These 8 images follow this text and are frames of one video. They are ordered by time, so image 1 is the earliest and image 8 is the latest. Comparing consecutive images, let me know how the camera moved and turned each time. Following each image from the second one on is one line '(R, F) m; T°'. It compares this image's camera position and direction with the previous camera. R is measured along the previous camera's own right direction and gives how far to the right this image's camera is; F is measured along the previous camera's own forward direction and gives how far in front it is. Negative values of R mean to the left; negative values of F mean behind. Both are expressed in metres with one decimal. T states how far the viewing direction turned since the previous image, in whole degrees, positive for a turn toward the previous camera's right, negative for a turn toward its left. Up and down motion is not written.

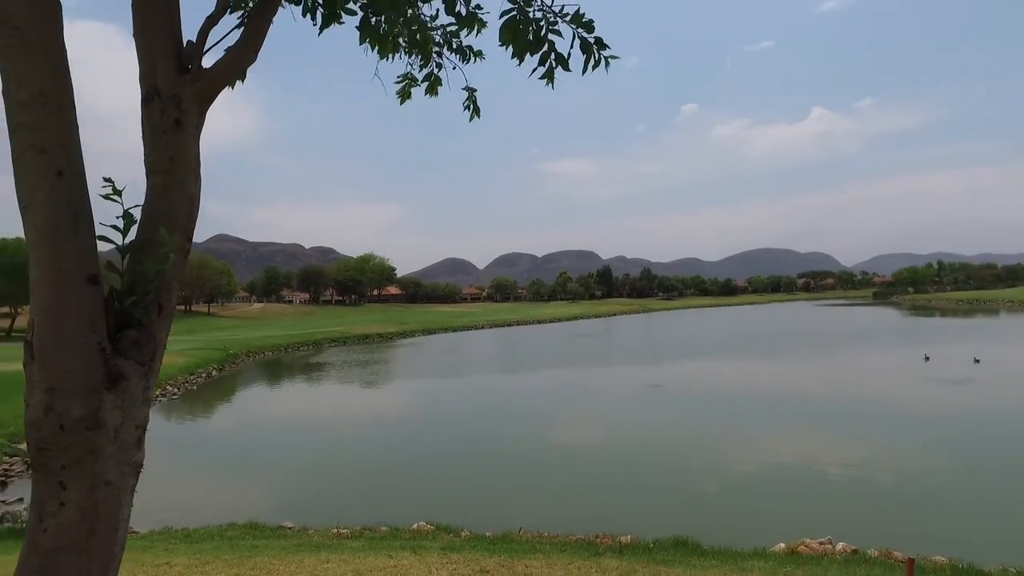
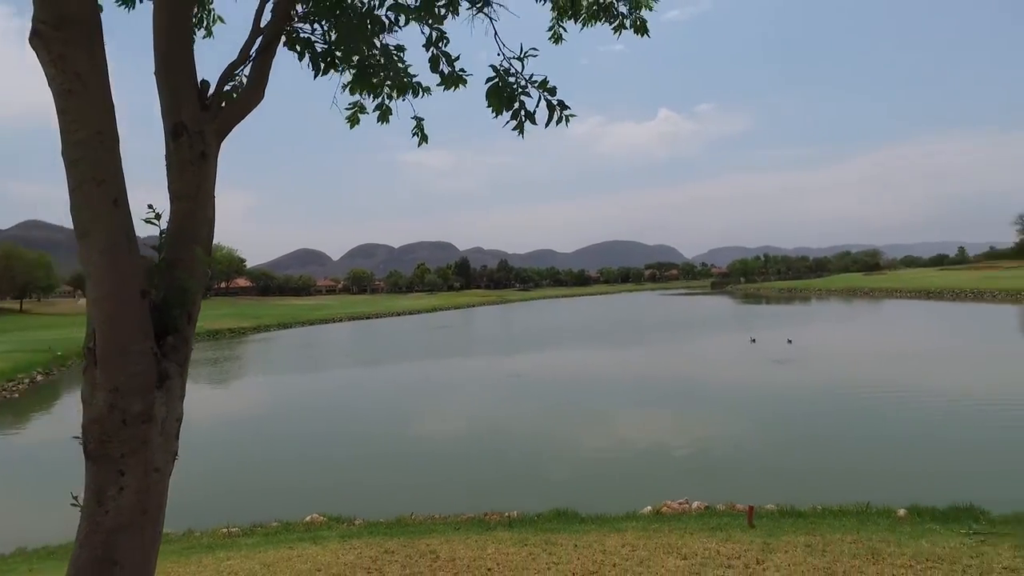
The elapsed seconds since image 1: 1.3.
(-0.5, -0.6) m; +12°
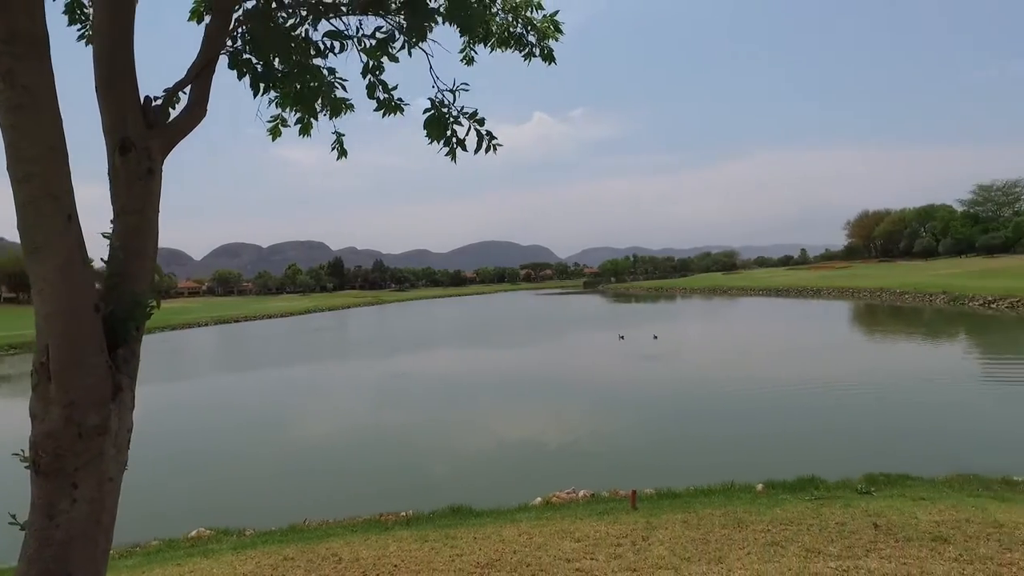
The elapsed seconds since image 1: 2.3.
(-0.3, -0.3) m; +10°
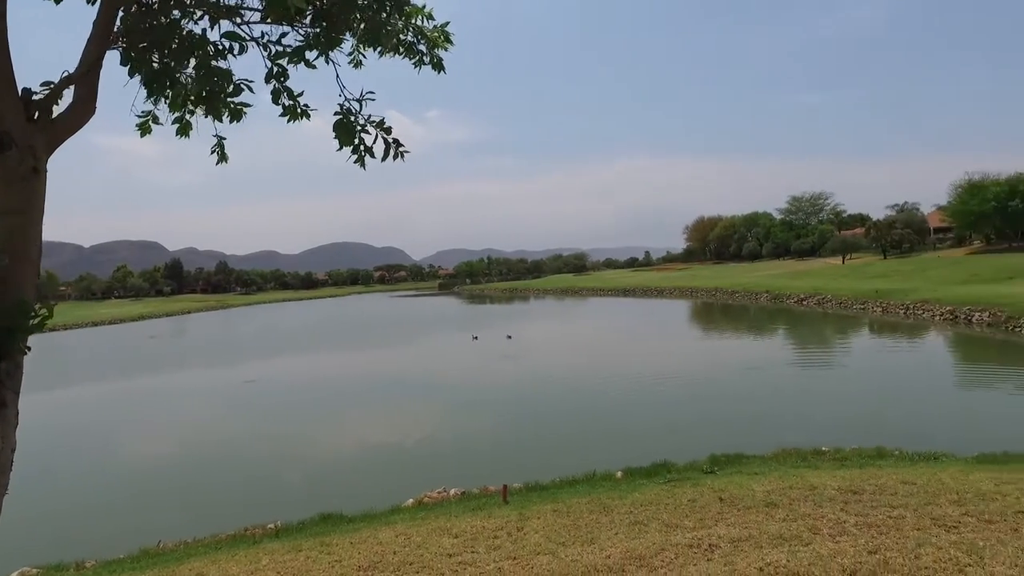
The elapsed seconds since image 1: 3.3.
(-0.2, -0.2) m; +12°
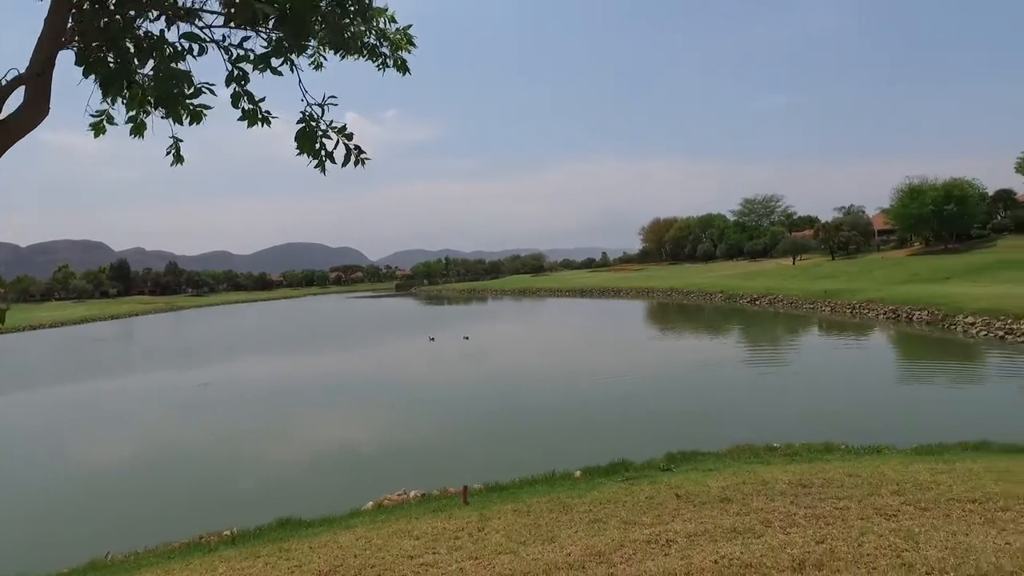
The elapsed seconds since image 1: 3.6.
(+0.4, +1.8) m; -32°
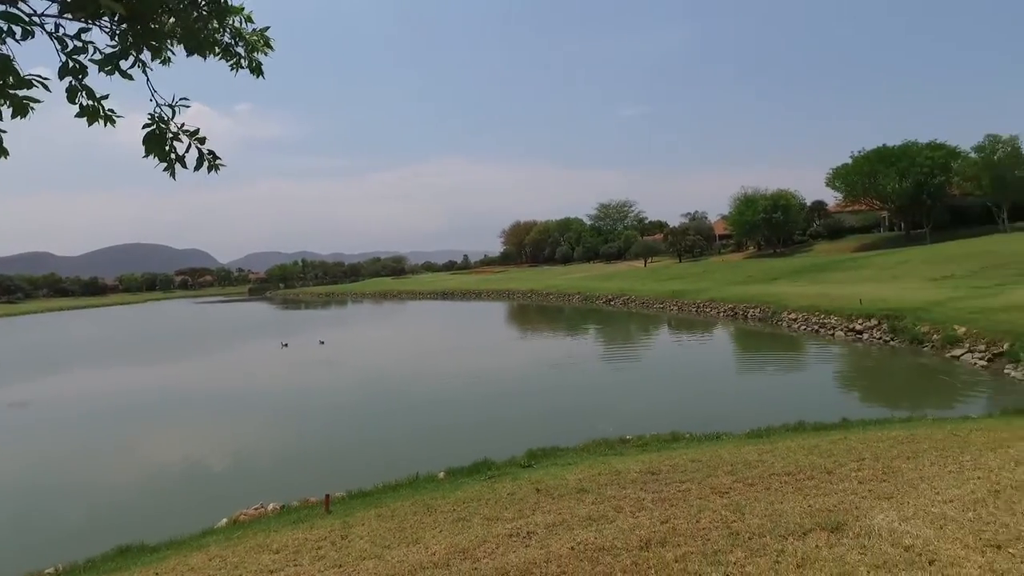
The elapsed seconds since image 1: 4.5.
(0.0, -0.1) m; +12°
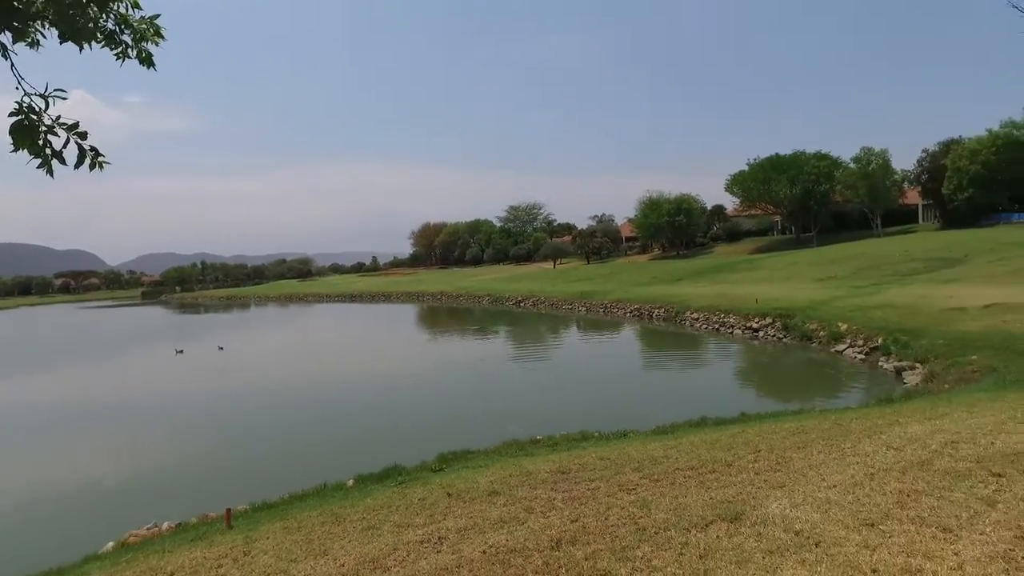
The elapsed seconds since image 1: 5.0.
(0.0, 0.0) m; +7°
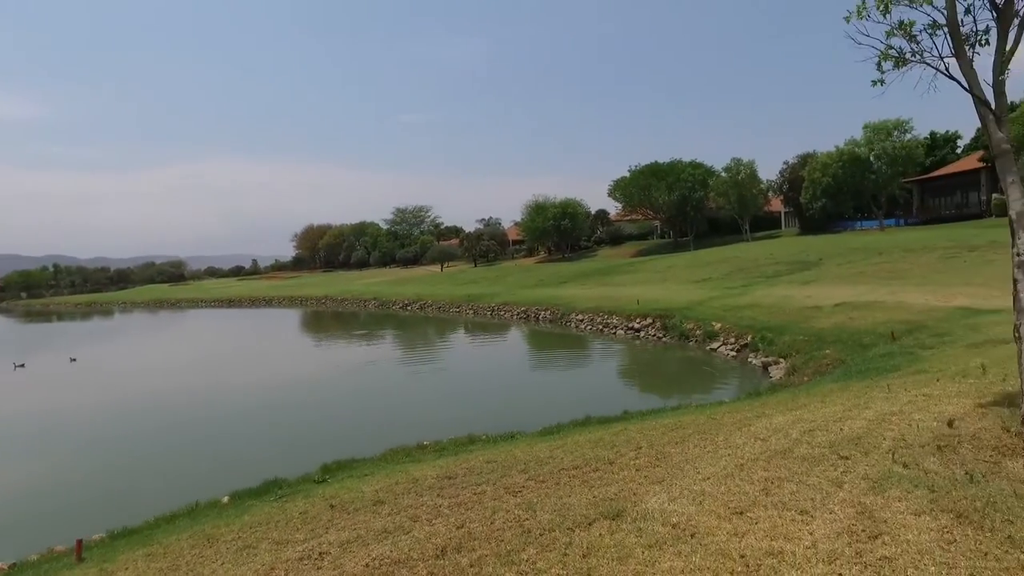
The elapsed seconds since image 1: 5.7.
(0.0, 0.0) m; +9°
